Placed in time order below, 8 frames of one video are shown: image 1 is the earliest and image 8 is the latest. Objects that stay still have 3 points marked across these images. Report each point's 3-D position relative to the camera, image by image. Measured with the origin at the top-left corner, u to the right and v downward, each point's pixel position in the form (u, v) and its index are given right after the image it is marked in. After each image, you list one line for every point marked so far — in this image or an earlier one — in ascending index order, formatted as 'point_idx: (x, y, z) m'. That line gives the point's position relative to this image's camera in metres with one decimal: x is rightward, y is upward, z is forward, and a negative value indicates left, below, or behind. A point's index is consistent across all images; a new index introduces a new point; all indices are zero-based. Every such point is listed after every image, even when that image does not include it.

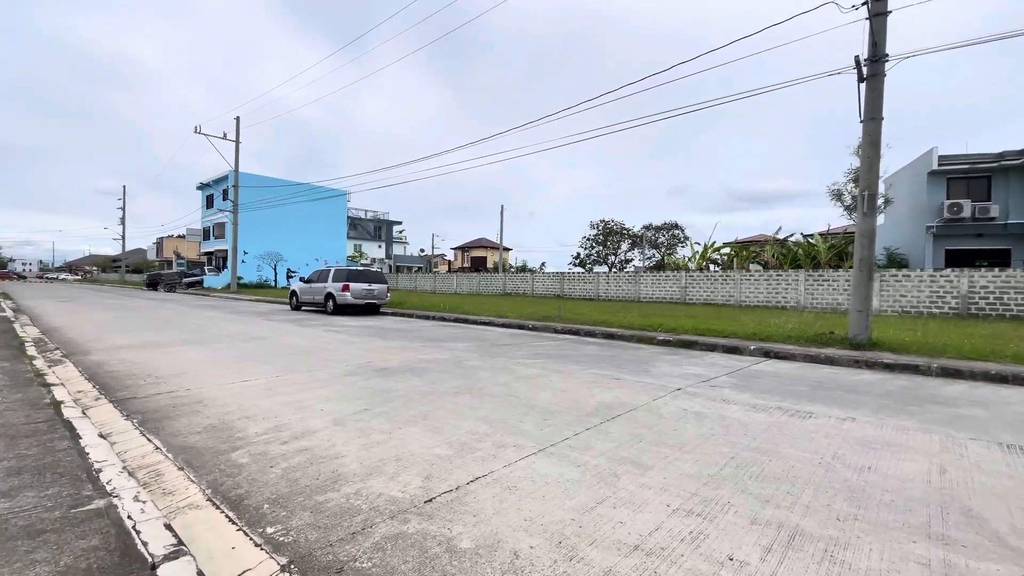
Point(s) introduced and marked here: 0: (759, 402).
0: (+3.3, -1.5, +6.4) m
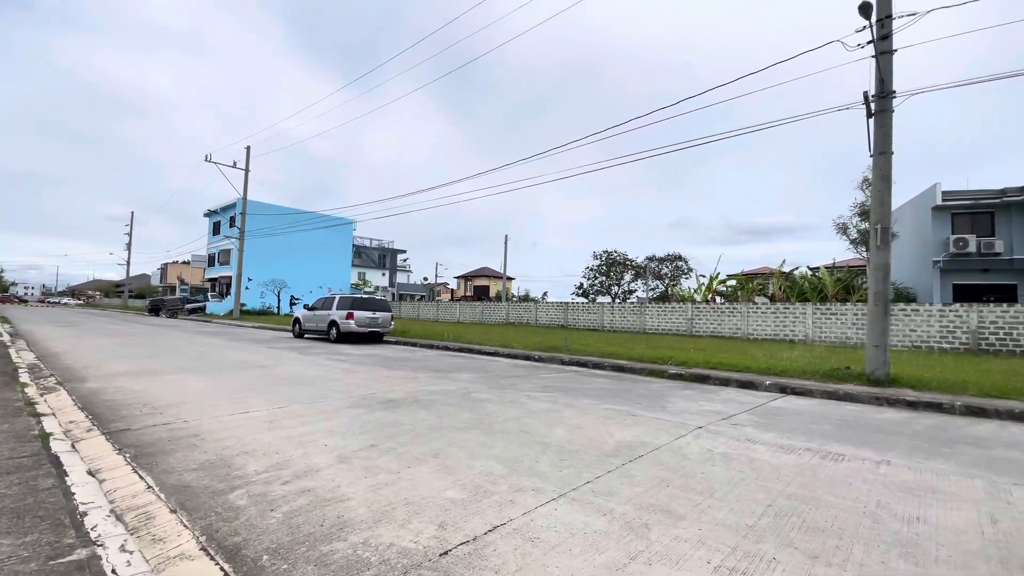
0: (+3.5, -2.0, +6.1) m
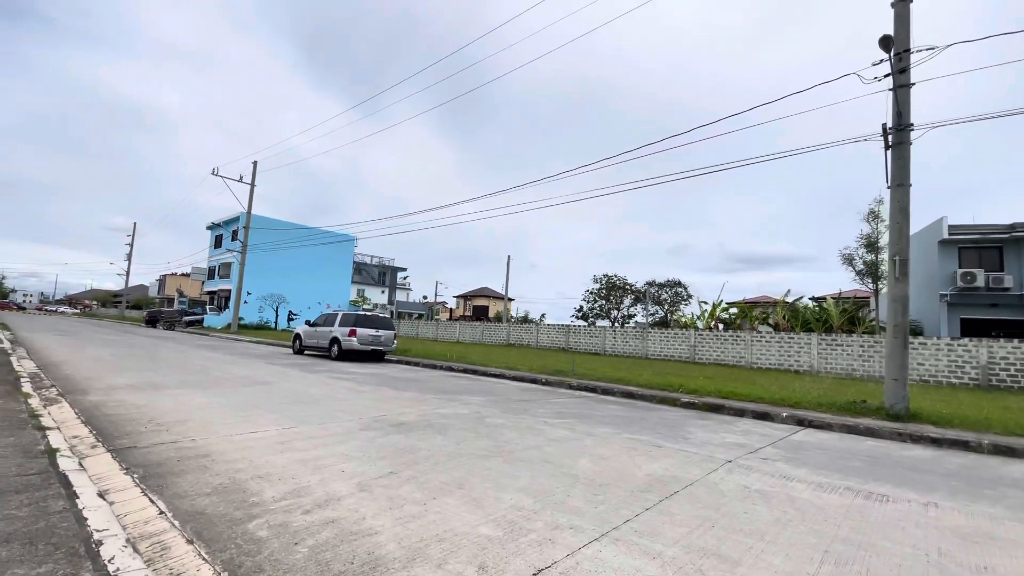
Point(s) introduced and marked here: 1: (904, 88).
0: (+3.7, -2.3, +5.8) m
1: (+9.4, +4.8, +11.5) m
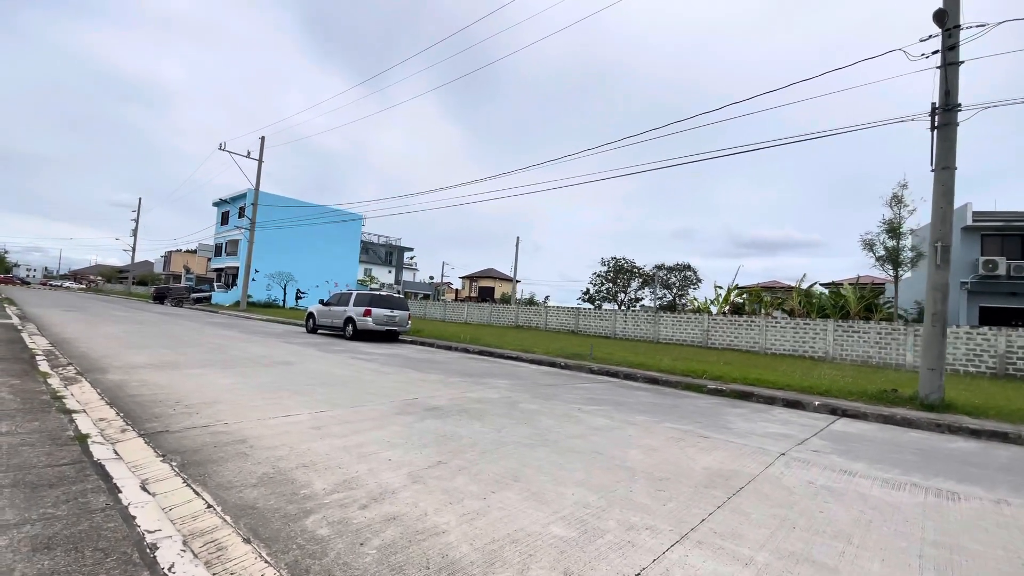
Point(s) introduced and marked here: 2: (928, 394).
0: (+4.3, -2.2, +5.5) m
1: (+10.1, +5.1, +11.0) m
2: (+9.3, -2.4, +10.7) m
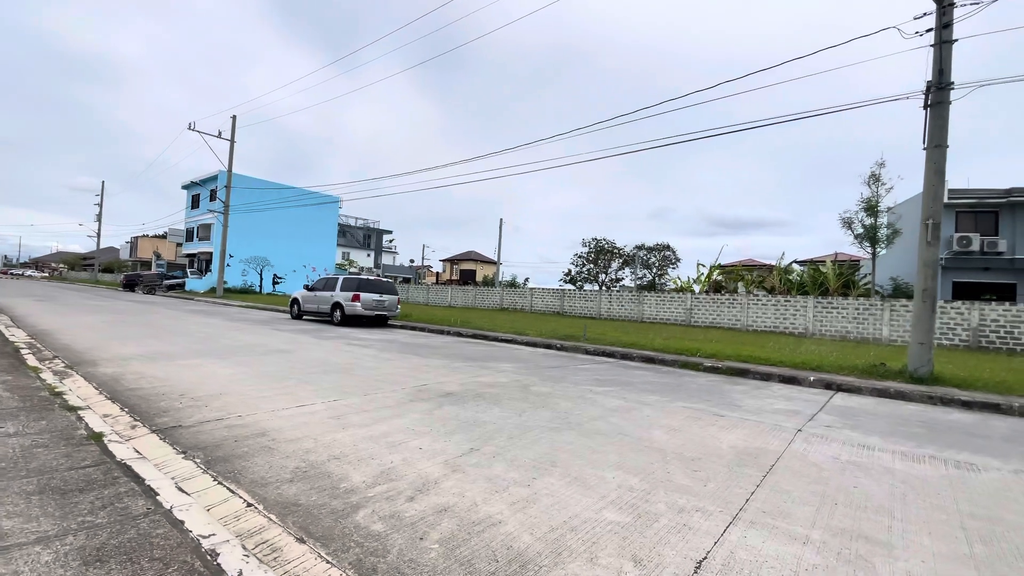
0: (+4.6, -1.9, +5.7) m
1: (+10.0, +5.6, +11.1) m
2: (+9.3, -1.8, +11.1) m
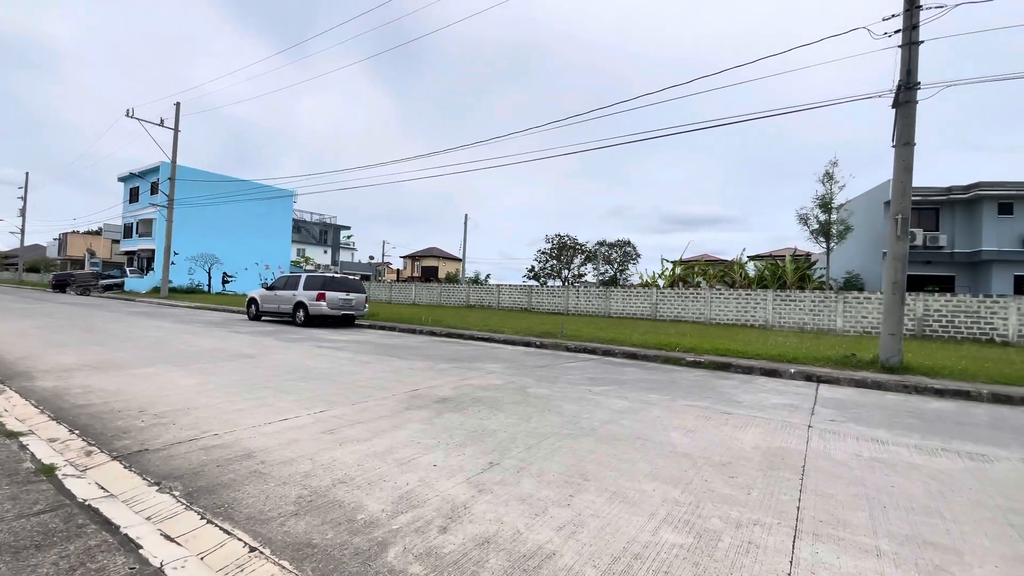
0: (+4.7, -1.8, +5.7) m
1: (+9.6, +5.8, +11.5) m
2: (+9.0, -1.6, +11.4) m
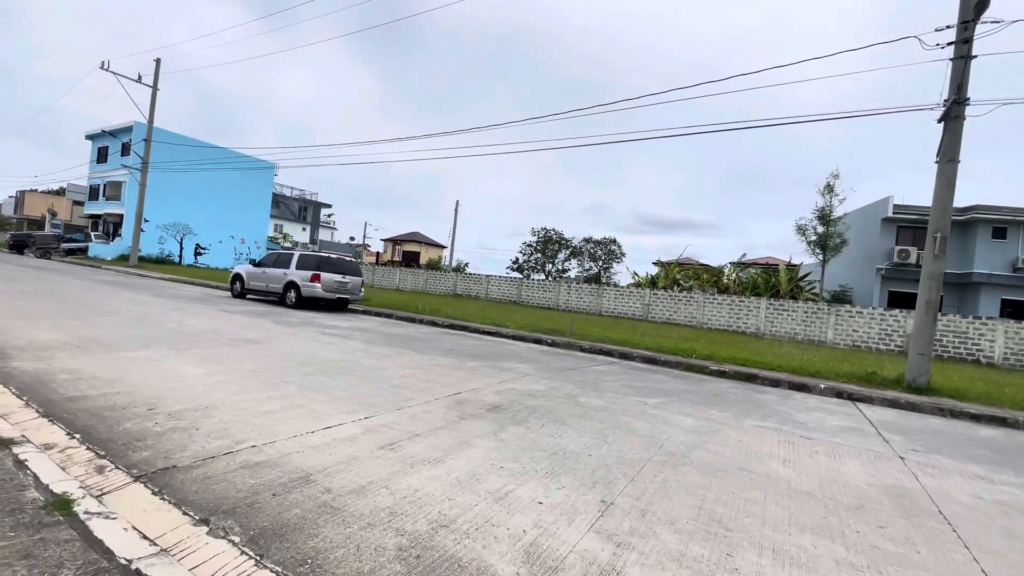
0: (+5.5, -2.1, +5.2) m
1: (+10.5, +5.3, +11.1) m
2: (+9.4, -2.1, +11.2) m
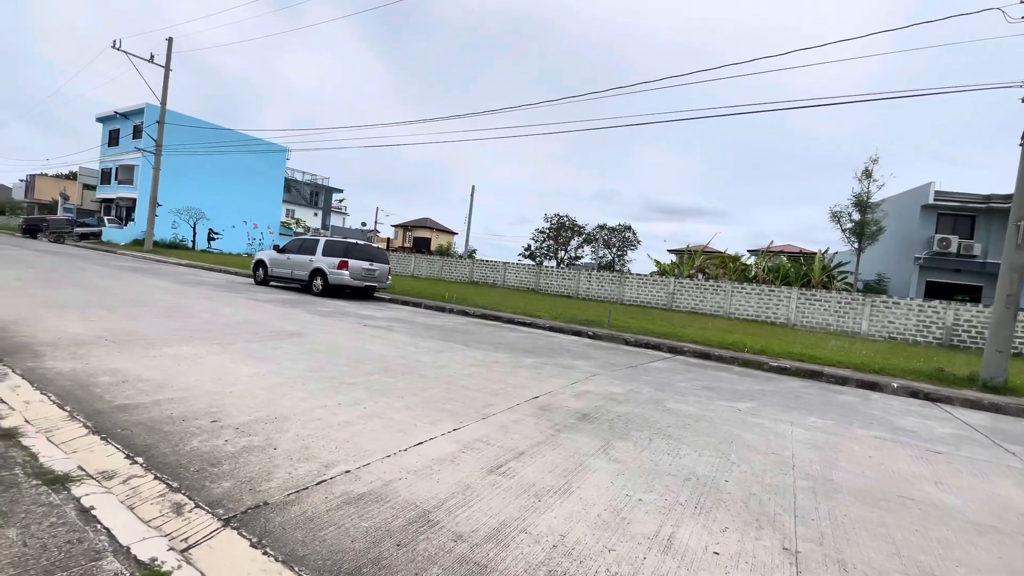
0: (+6.4, -2.1, +4.5) m
1: (+11.6, +5.5, +10.2) m
2: (+10.5, -1.9, +10.4) m
